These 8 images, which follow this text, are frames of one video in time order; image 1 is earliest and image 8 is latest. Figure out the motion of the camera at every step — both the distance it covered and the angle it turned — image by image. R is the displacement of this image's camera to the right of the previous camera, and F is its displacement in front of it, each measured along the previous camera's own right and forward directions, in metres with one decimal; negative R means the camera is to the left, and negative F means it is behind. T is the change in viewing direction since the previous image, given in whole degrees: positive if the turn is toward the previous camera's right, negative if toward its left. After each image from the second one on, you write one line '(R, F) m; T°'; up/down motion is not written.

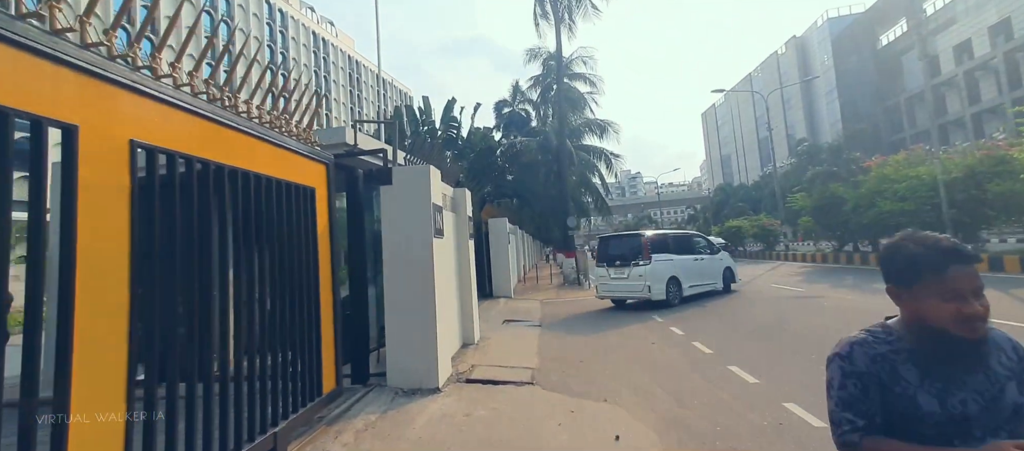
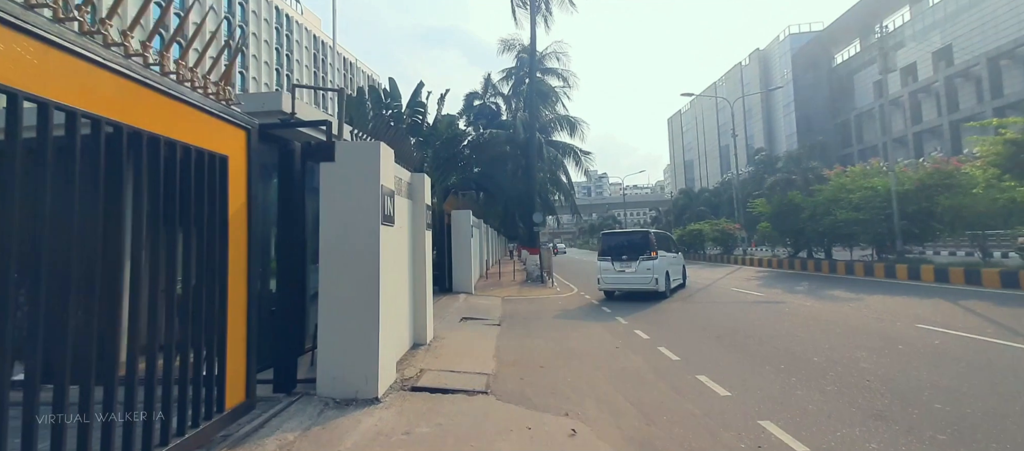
(+0.1, +0.8) m; +5°
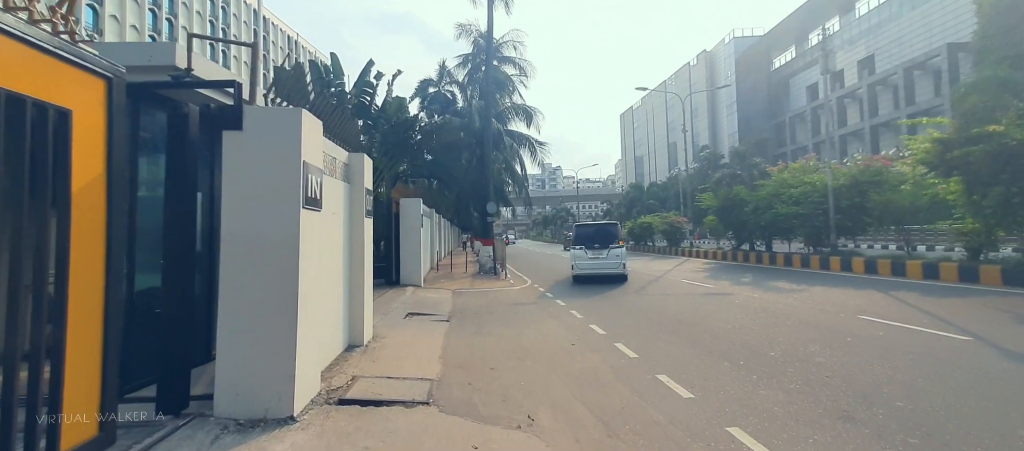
(+0.1, +0.7) m; +6°
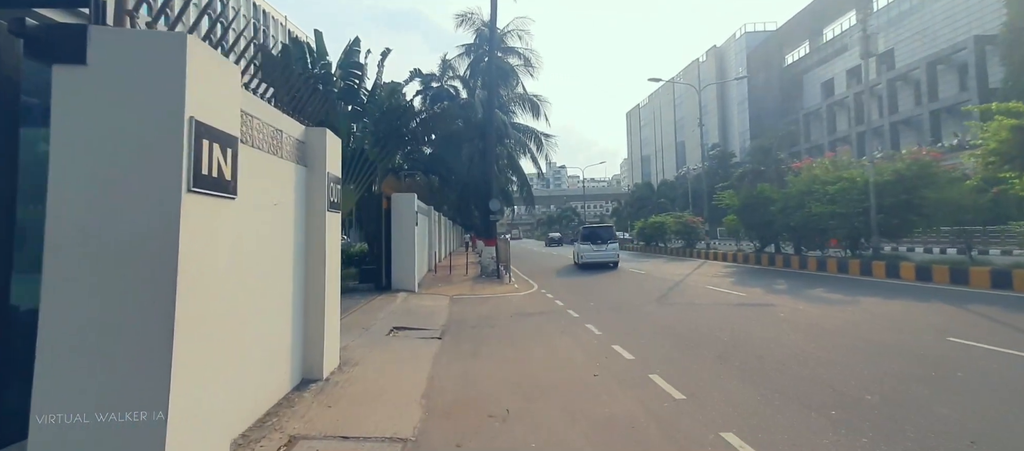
(0.0, +1.8) m; -1°
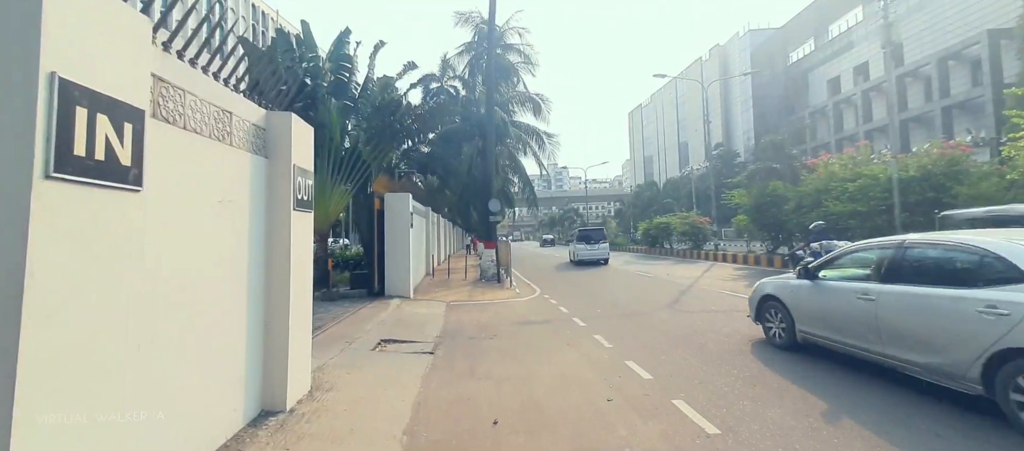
(0.0, +0.9) m; 0°
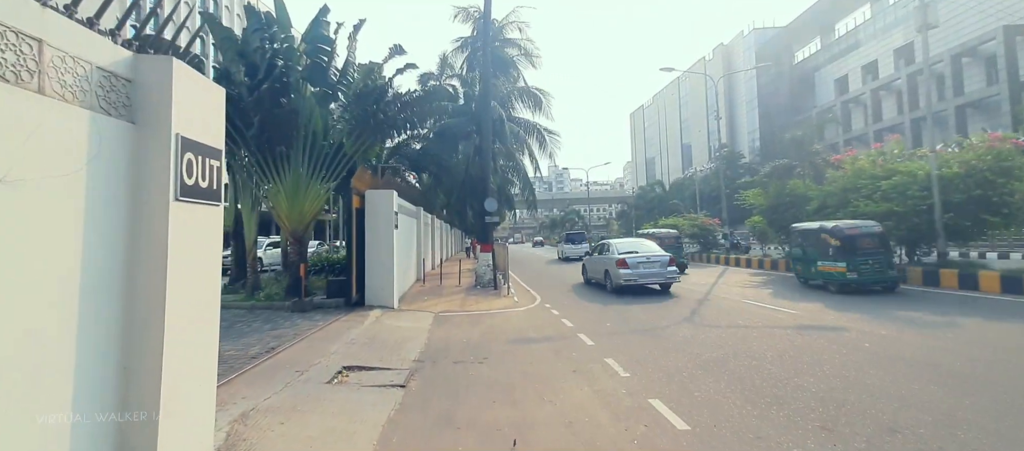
(+0.1, +1.6) m; 0°
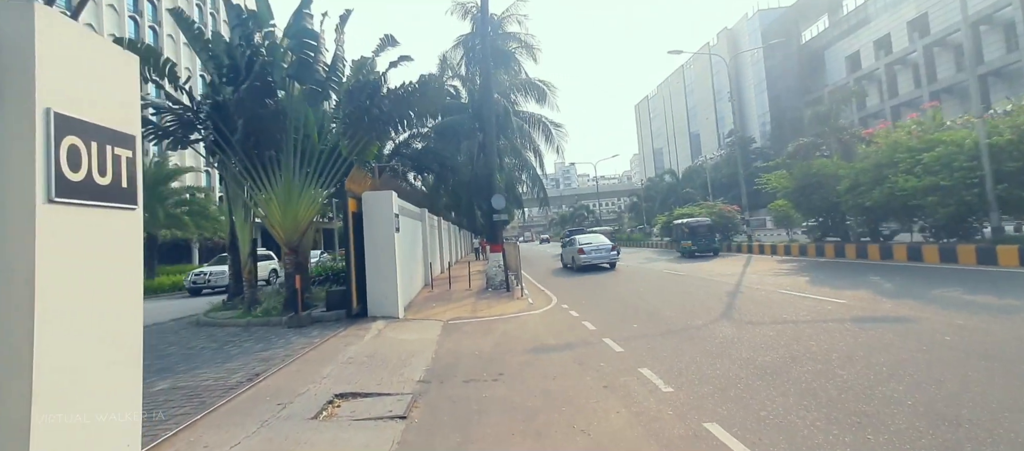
(0.0, +1.1) m; -1°
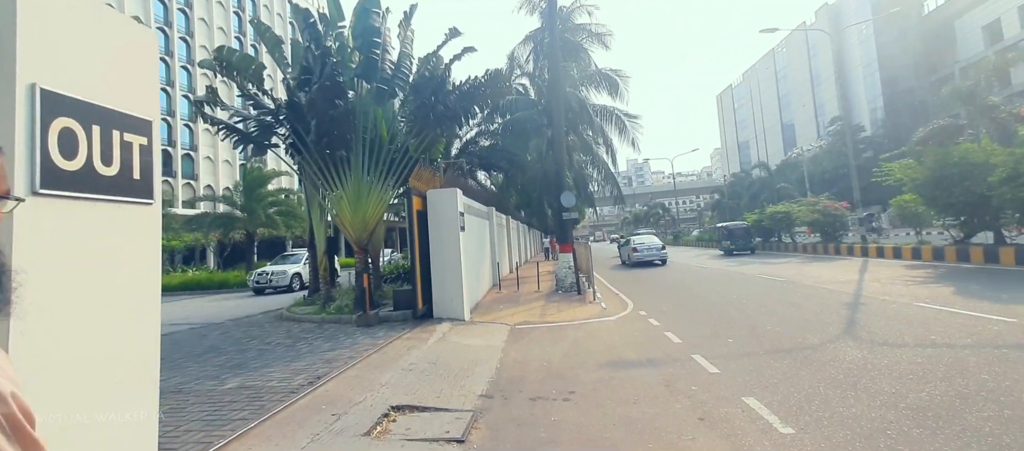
(0.0, +0.8) m; -10°
